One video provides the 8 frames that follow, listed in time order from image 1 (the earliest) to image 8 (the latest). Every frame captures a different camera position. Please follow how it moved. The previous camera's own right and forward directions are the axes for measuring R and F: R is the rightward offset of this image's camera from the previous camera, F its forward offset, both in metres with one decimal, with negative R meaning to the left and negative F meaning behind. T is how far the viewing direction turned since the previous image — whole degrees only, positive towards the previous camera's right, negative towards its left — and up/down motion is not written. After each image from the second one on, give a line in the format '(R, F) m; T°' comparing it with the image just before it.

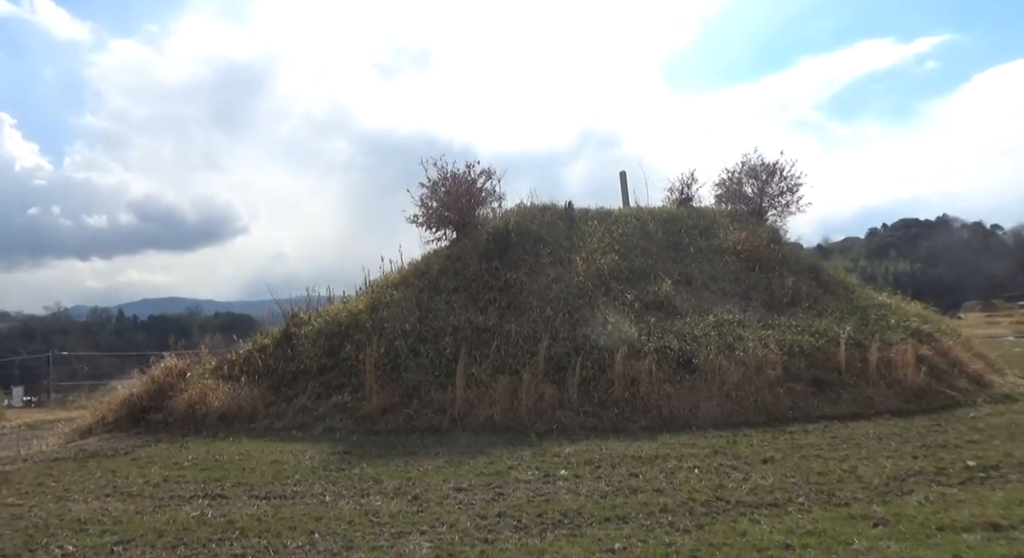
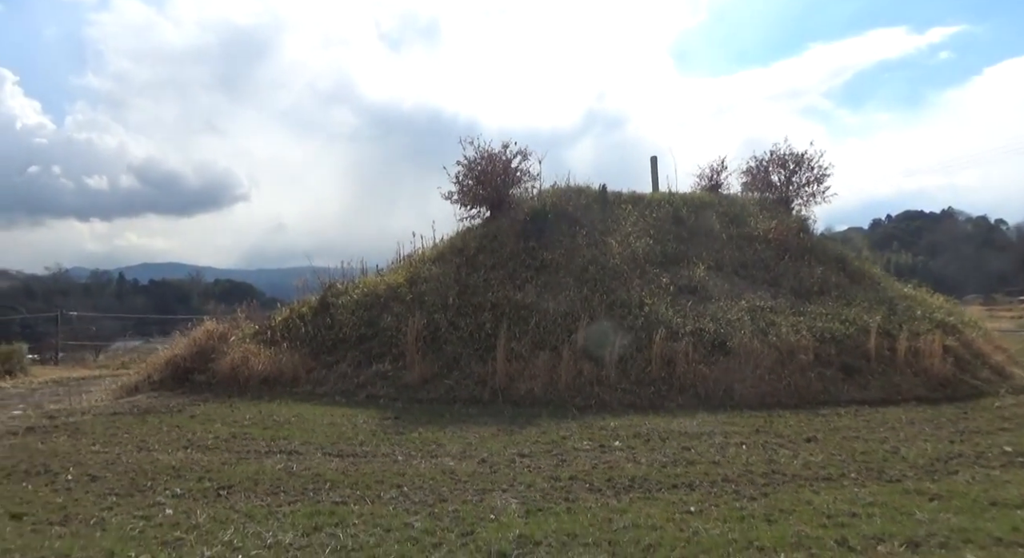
(-0.6, -0.3) m; 0°
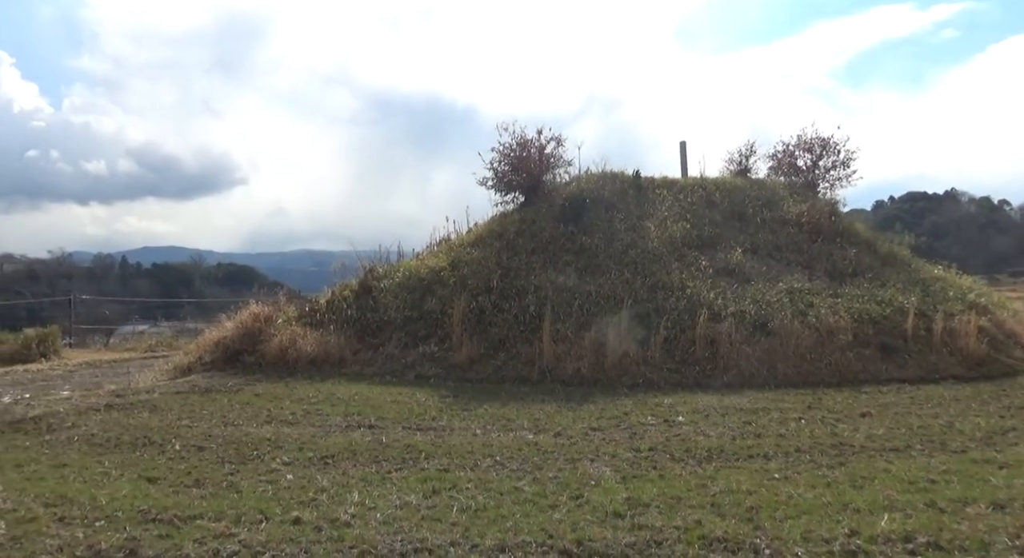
(-0.6, -0.3) m; -1°
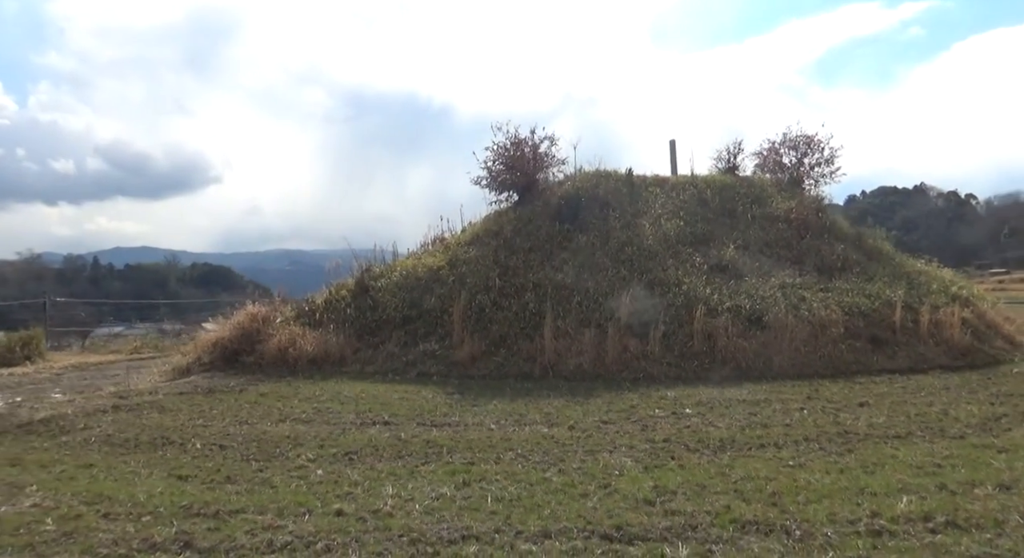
(-0.3, -0.1) m; +2°
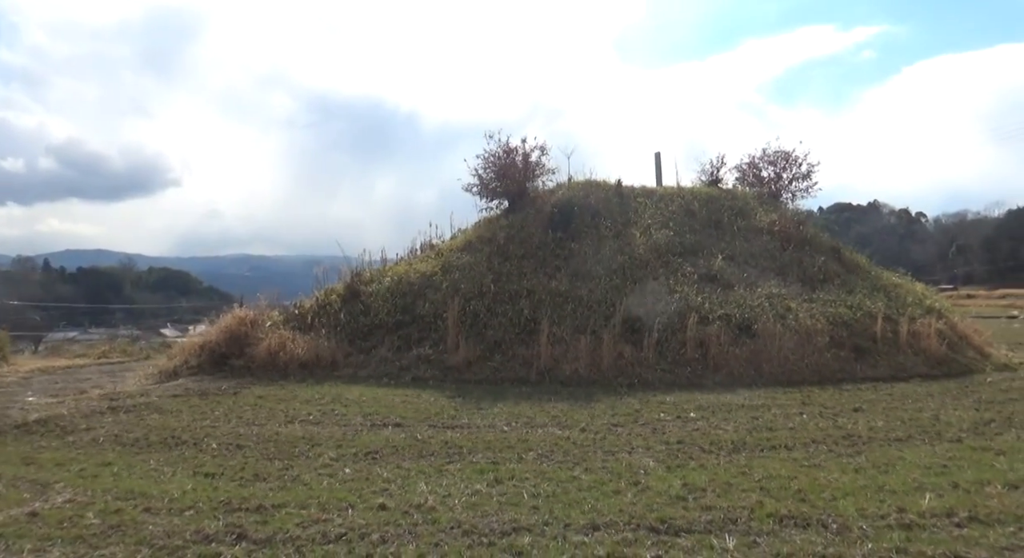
(-0.4, -0.1) m; +3°
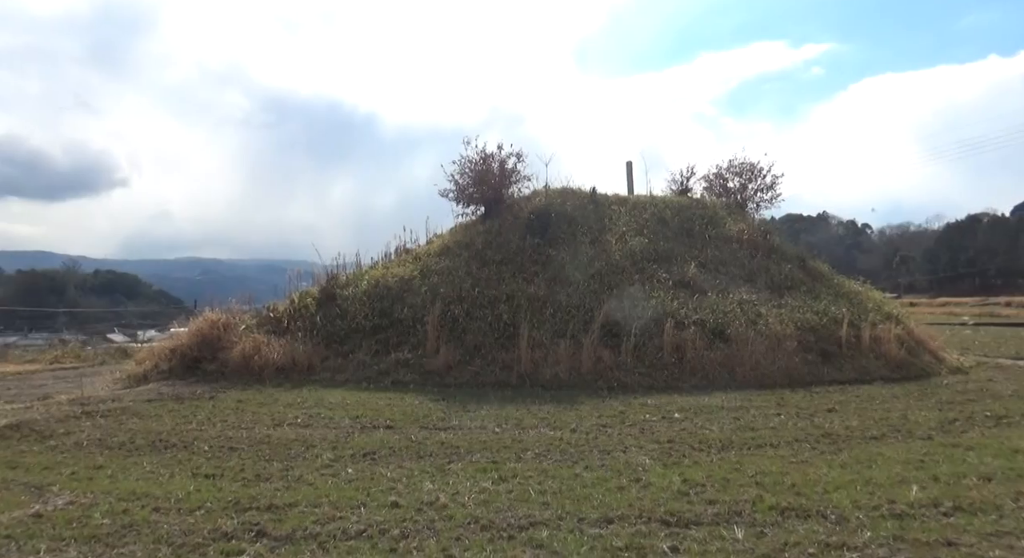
(-0.3, -0.1) m; +3°
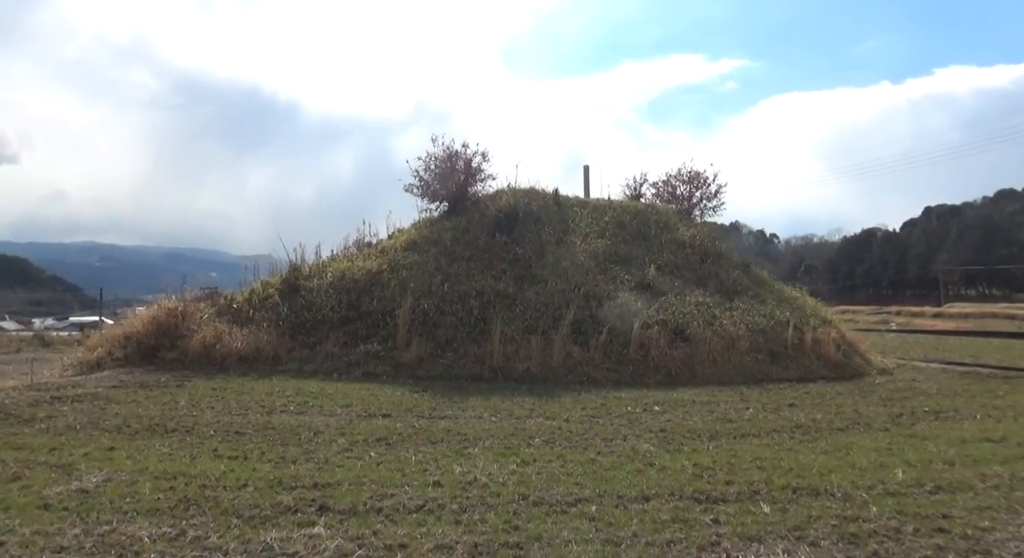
(-0.7, -0.2) m; +6°
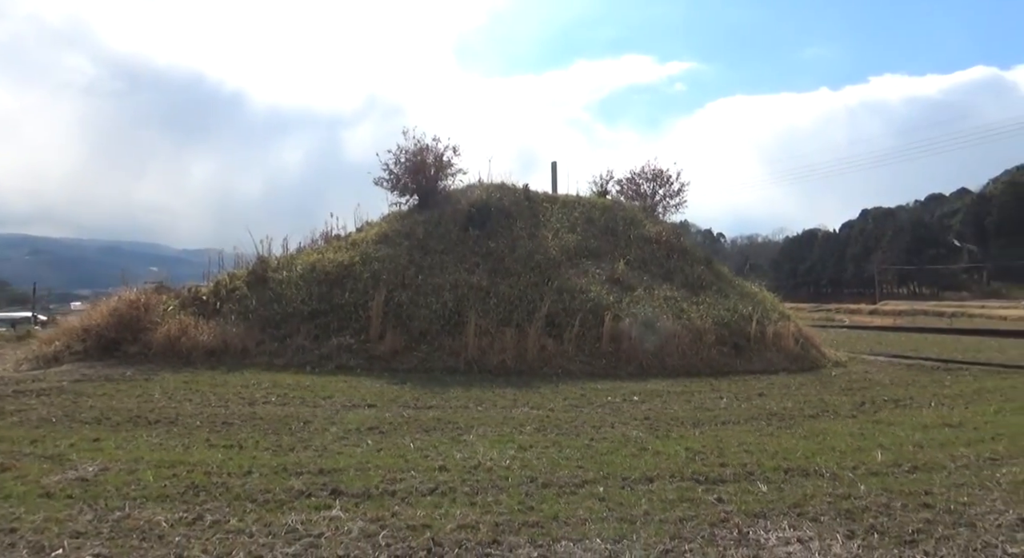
(-0.3, -0.1) m; +4°
